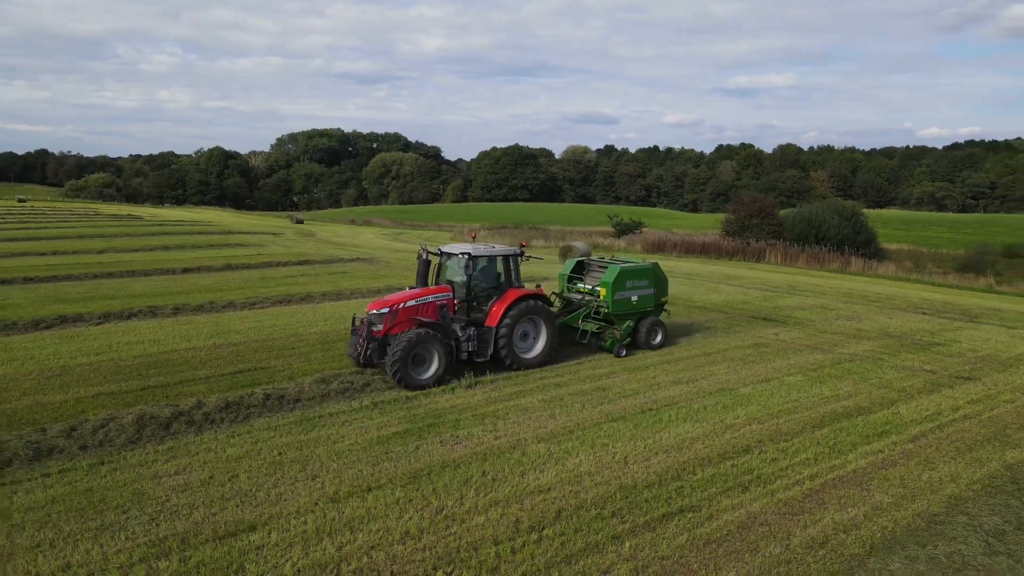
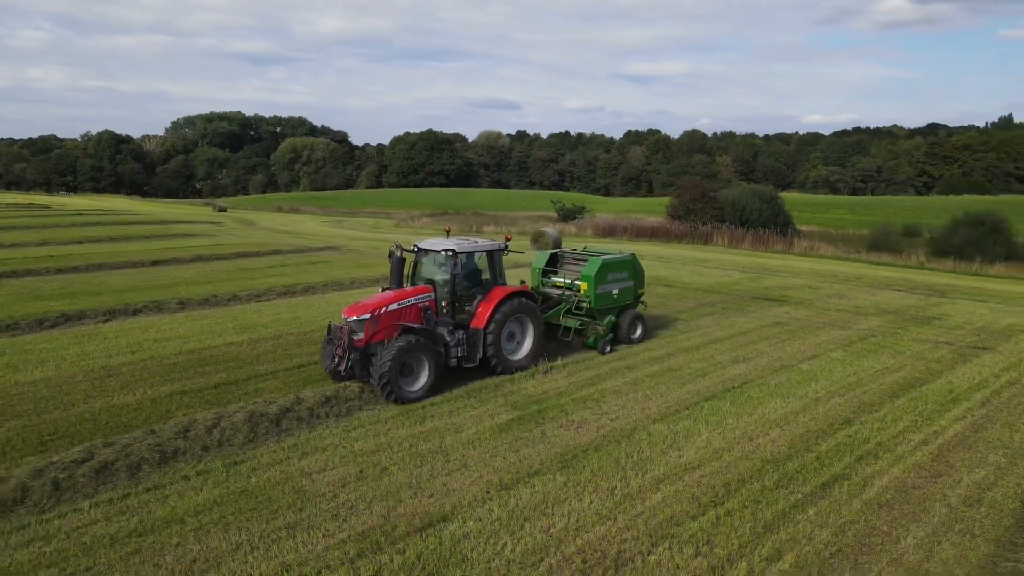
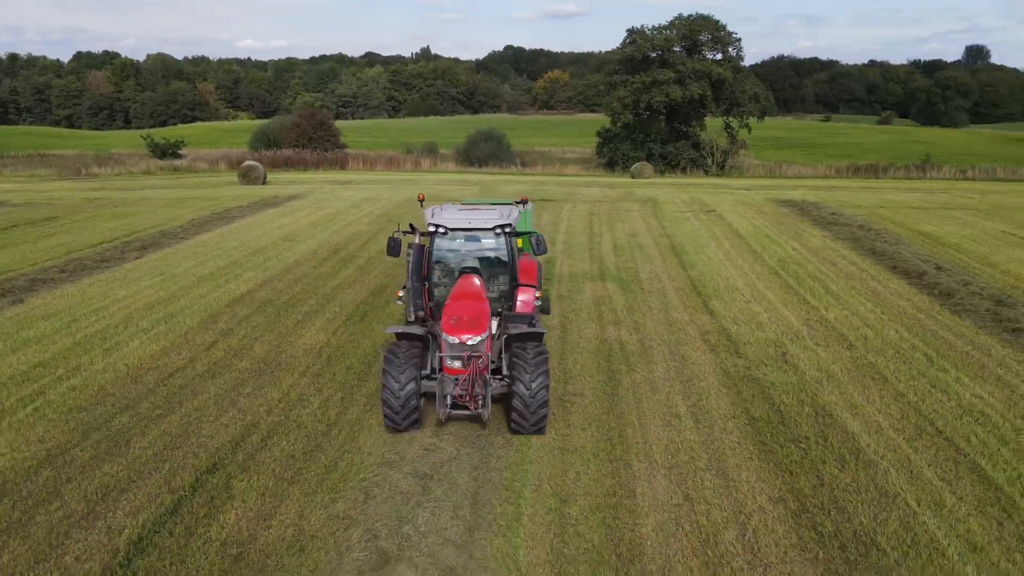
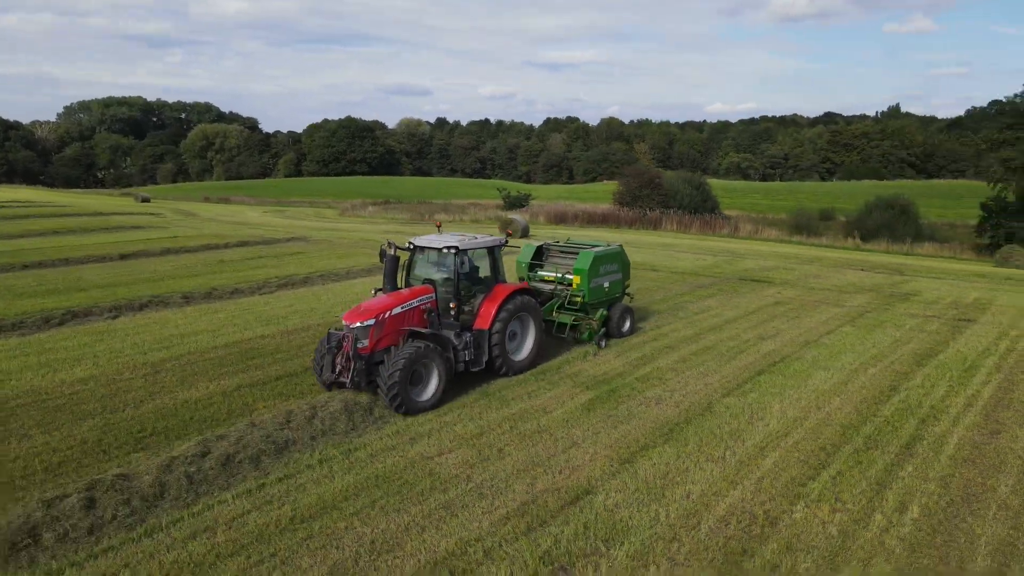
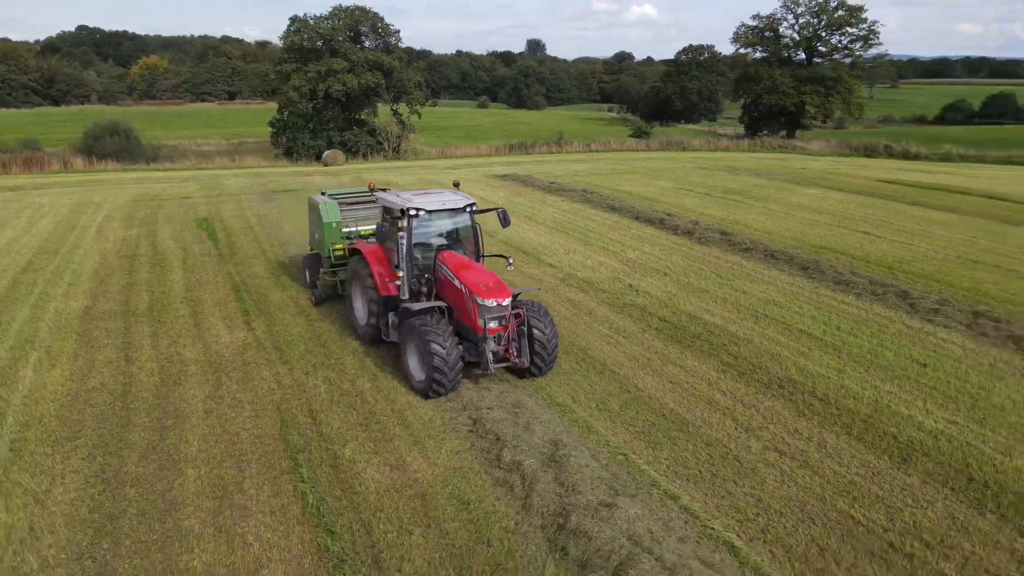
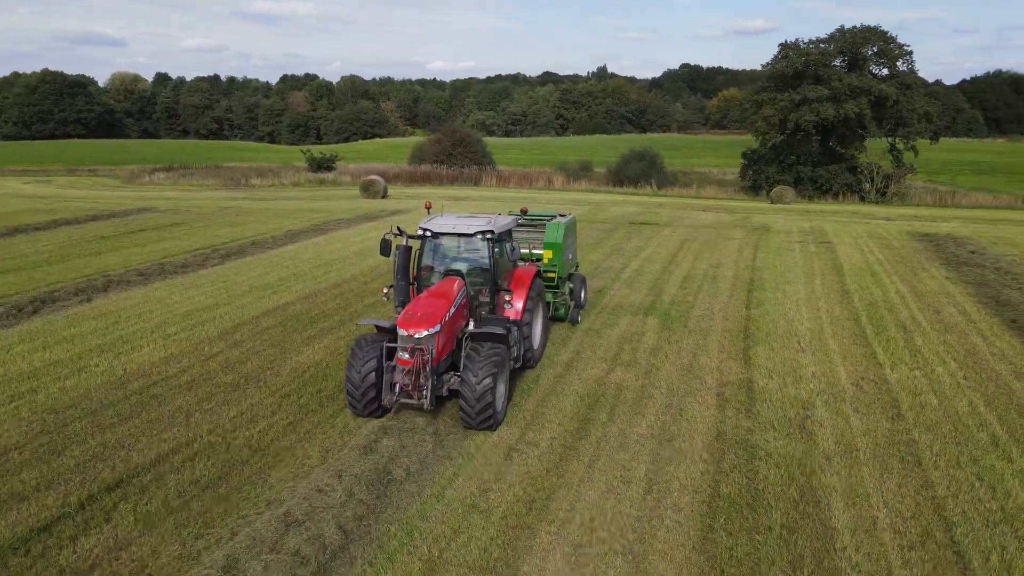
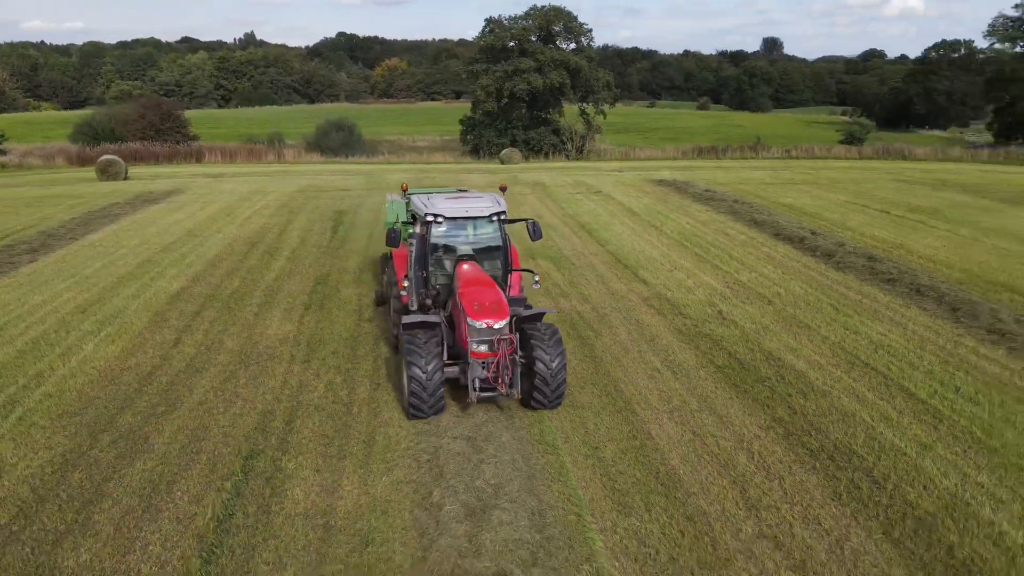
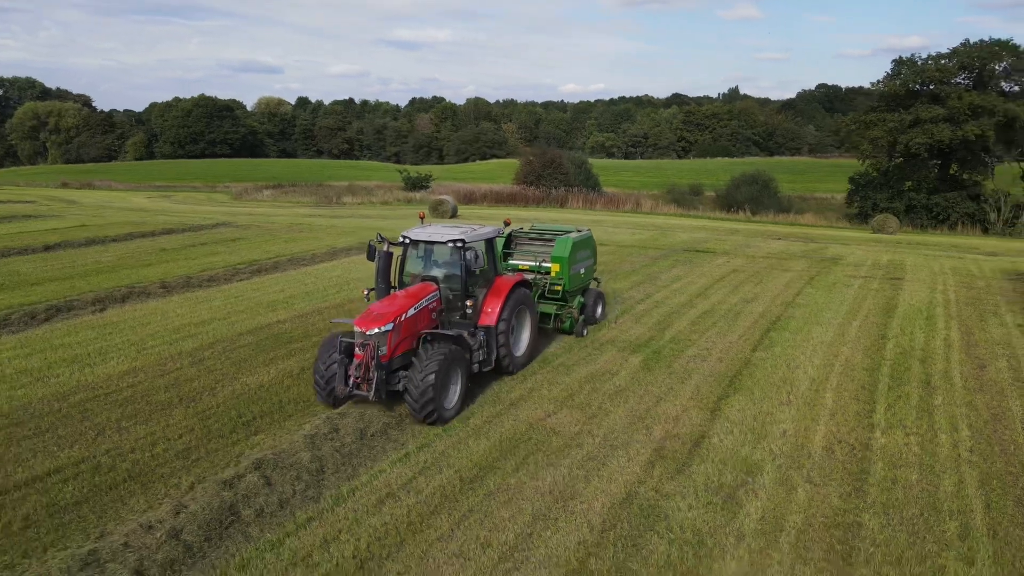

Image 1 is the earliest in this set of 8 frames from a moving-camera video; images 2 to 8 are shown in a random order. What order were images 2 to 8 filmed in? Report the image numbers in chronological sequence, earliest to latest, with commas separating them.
2, 4, 8, 6, 3, 7, 5
